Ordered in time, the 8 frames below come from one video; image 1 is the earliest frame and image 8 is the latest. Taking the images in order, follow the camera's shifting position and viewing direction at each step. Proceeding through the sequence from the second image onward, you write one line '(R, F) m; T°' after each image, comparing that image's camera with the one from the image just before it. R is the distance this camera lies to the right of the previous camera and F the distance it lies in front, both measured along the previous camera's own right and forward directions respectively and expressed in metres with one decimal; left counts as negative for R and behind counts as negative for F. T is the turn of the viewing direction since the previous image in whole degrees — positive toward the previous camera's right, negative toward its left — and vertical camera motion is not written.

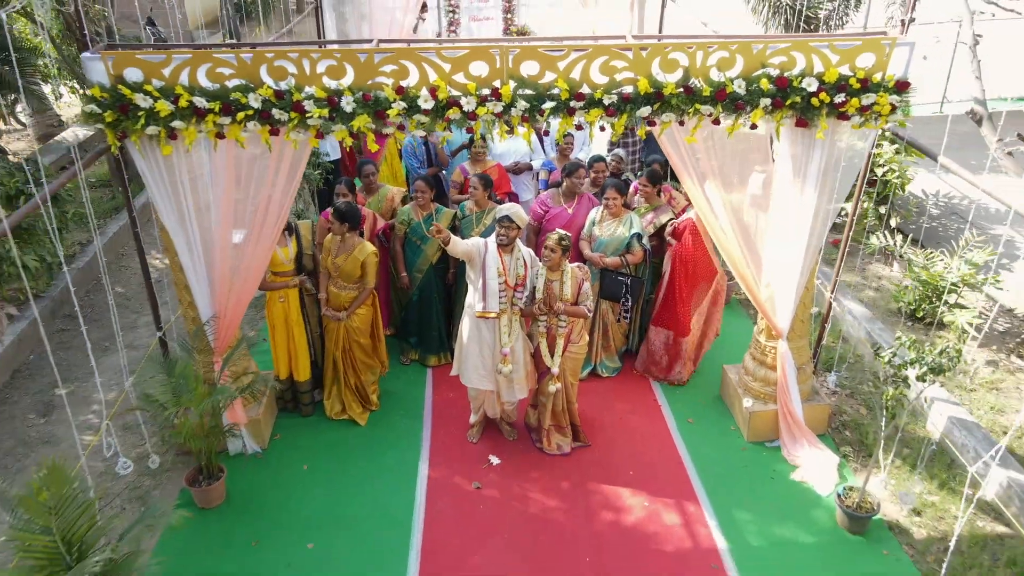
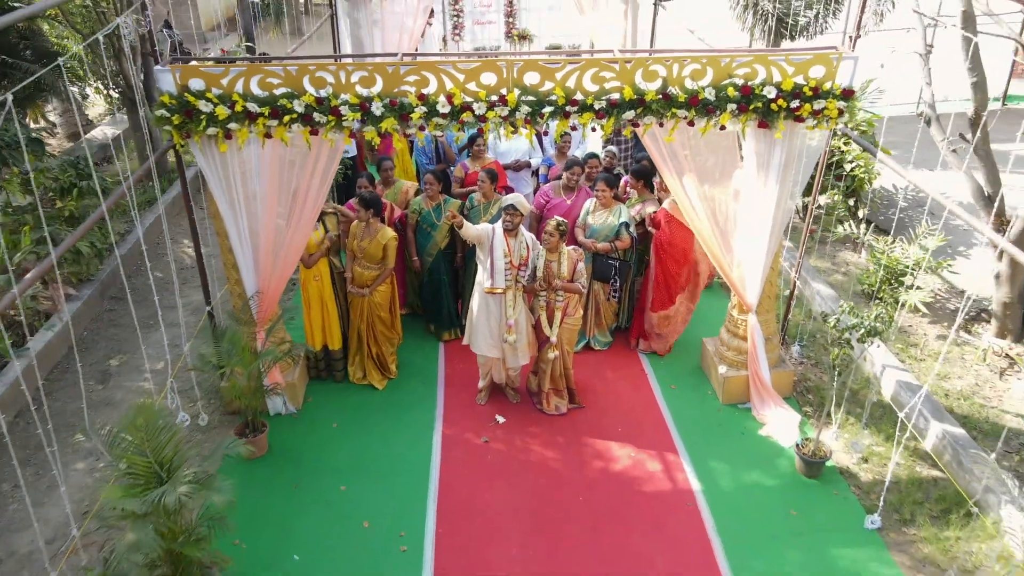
(0.0, -0.7) m; 0°
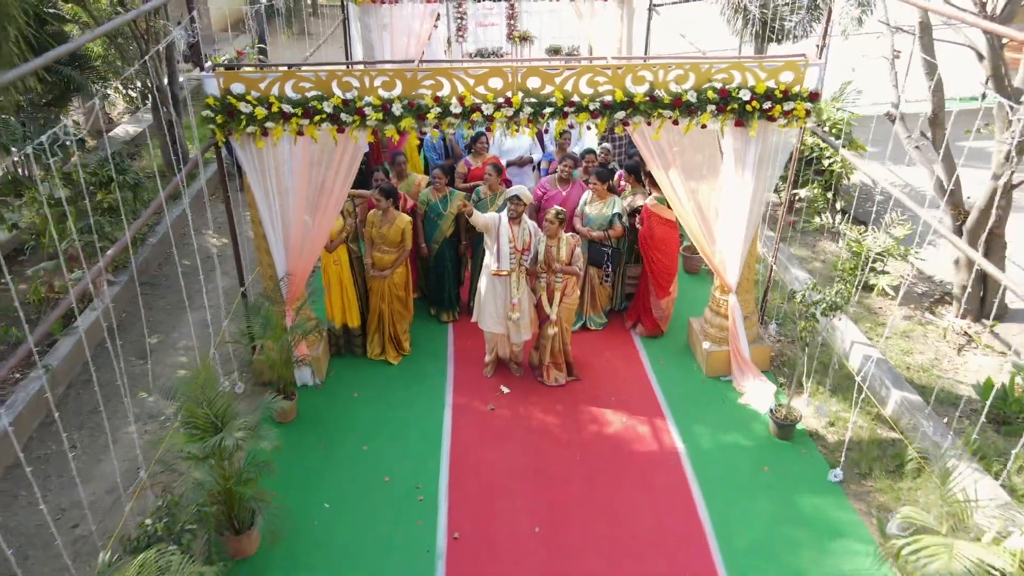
(0.0, -0.6) m; 0°
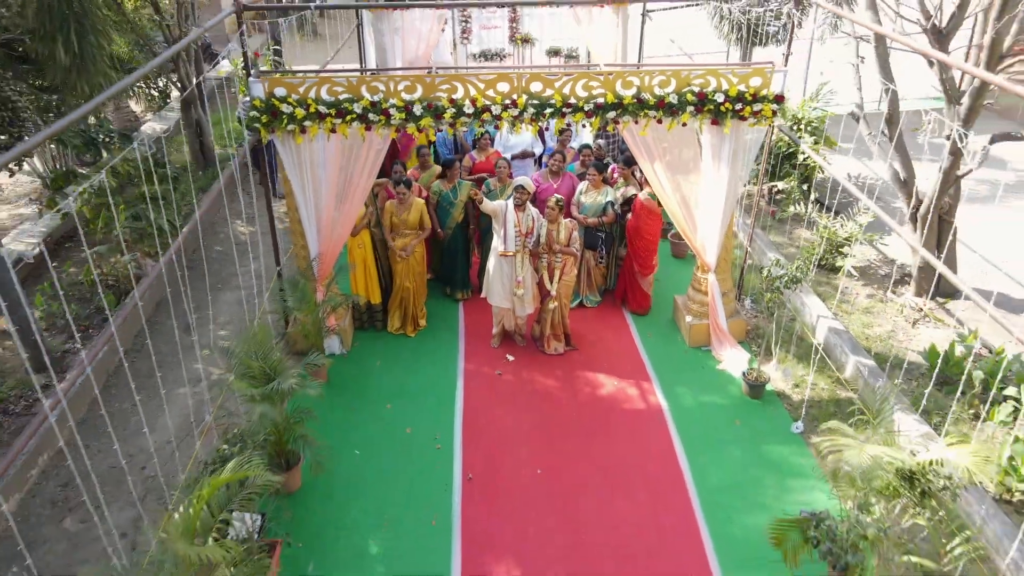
(0.0, -0.7) m; 0°
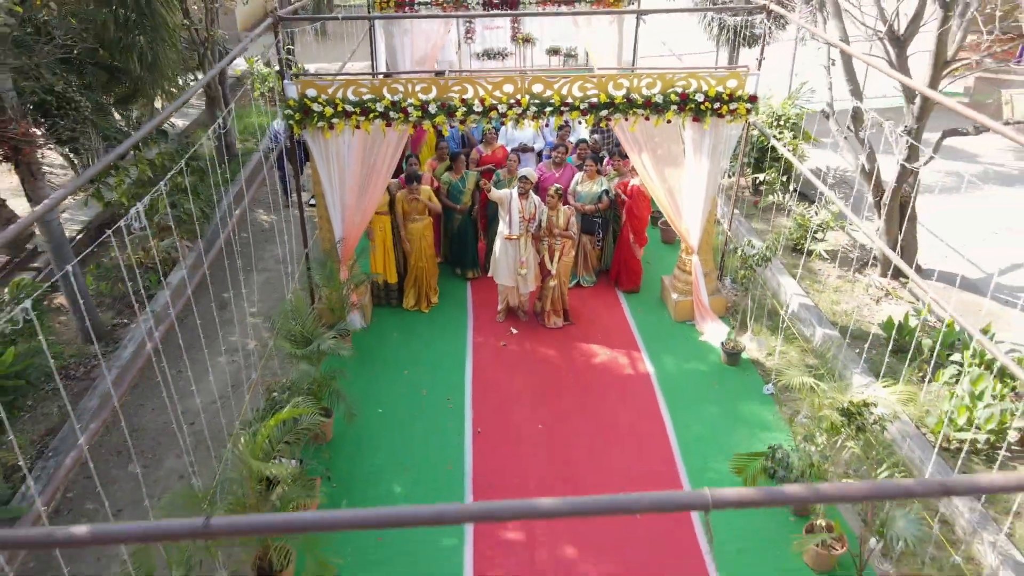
(0.0, -0.7) m; 0°
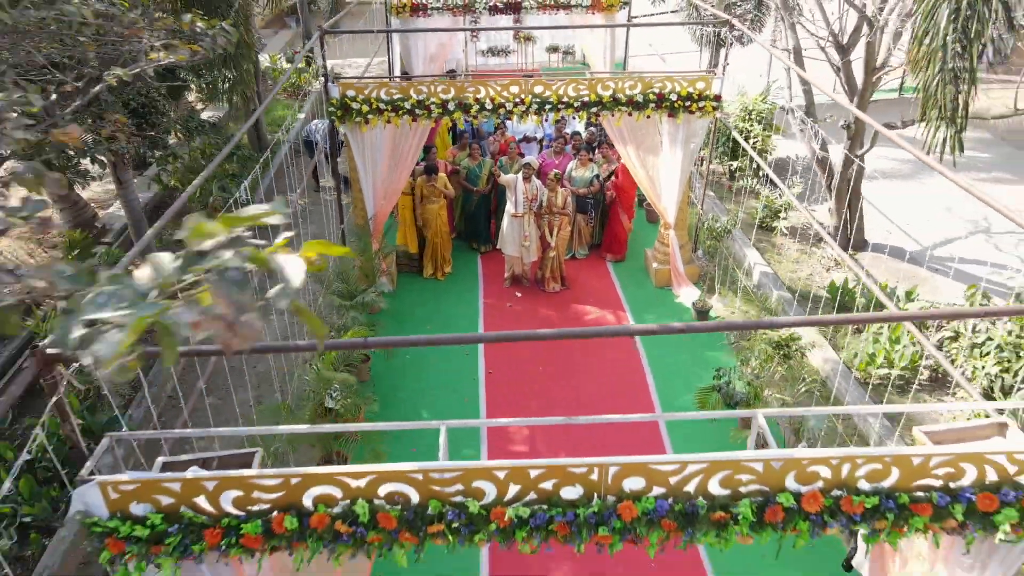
(-0.1, -1.3) m; 0°
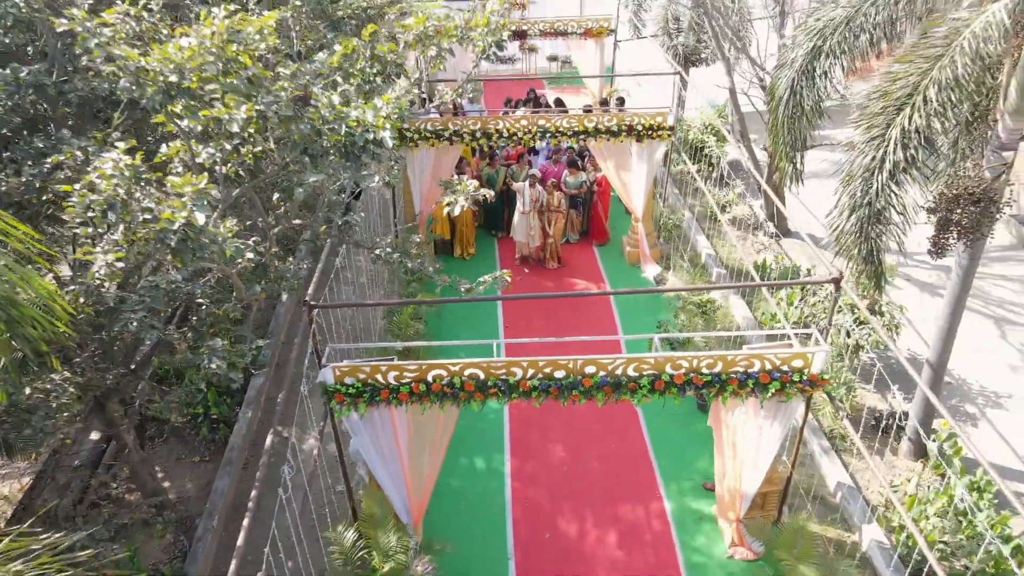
(-0.1, -2.9) m; 0°
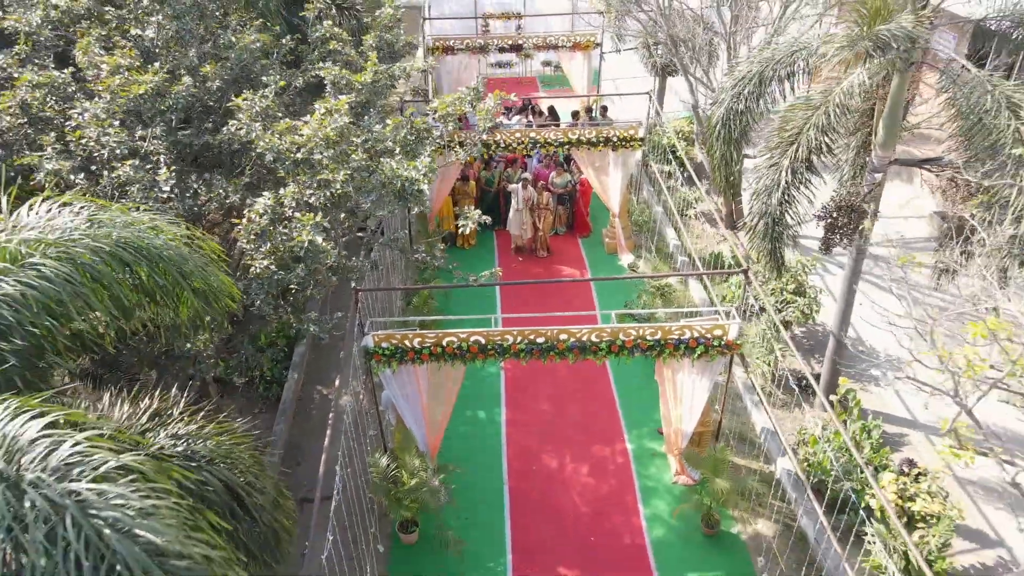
(+0.1, -2.0) m; 0°
